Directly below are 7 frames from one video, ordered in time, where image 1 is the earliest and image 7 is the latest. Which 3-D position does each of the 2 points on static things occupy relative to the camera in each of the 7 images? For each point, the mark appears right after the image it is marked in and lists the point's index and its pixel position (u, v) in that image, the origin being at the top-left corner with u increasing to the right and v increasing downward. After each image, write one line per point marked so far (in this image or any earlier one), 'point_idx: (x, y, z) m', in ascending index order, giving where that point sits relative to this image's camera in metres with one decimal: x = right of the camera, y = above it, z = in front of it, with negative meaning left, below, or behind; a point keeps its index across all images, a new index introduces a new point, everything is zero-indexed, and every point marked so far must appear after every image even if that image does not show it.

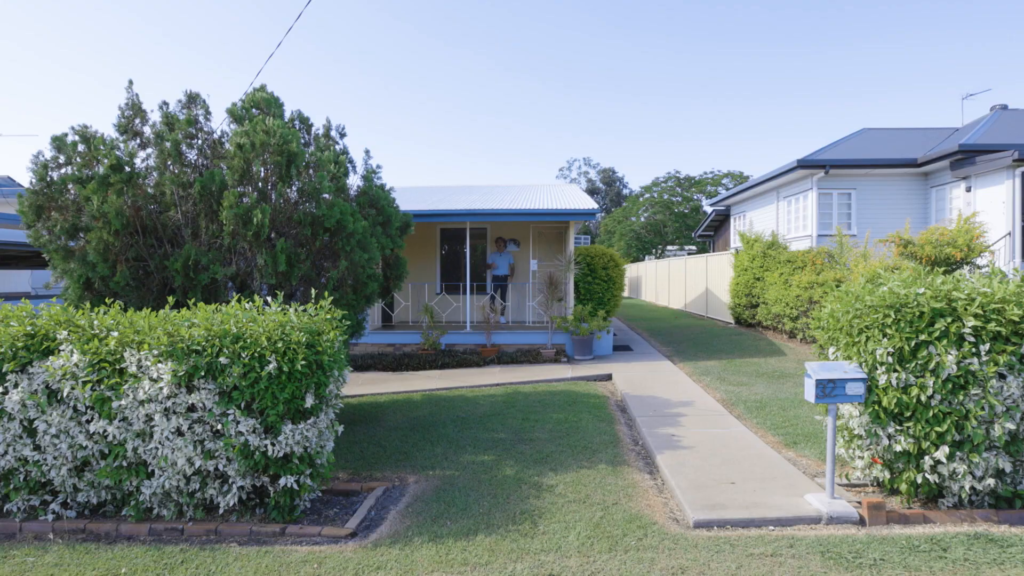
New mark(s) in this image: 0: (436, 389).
0: (-1.2, -1.6, +8.6) m
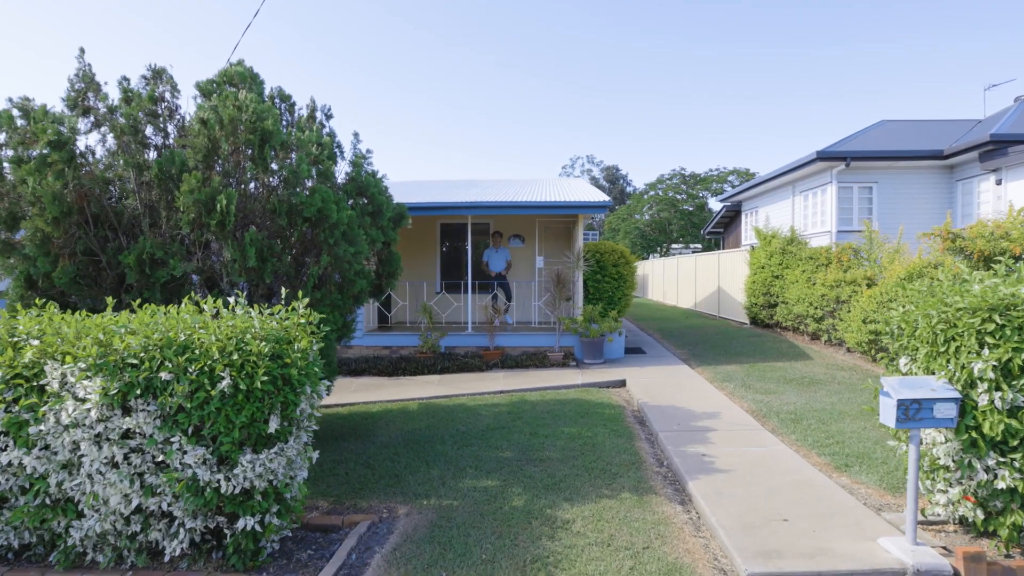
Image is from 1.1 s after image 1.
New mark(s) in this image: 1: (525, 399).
0: (-1.1, -1.5, +7.9) m
1: (+0.2, -1.5, +7.4) m
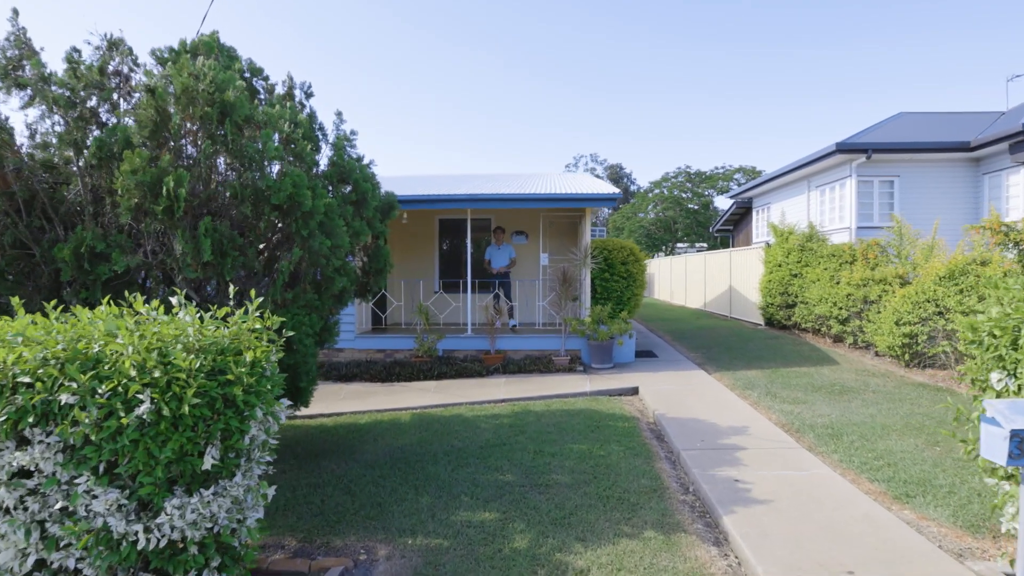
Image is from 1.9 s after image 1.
0: (-1.1, -1.5, +7.2) m
1: (+0.2, -1.5, +6.8) m
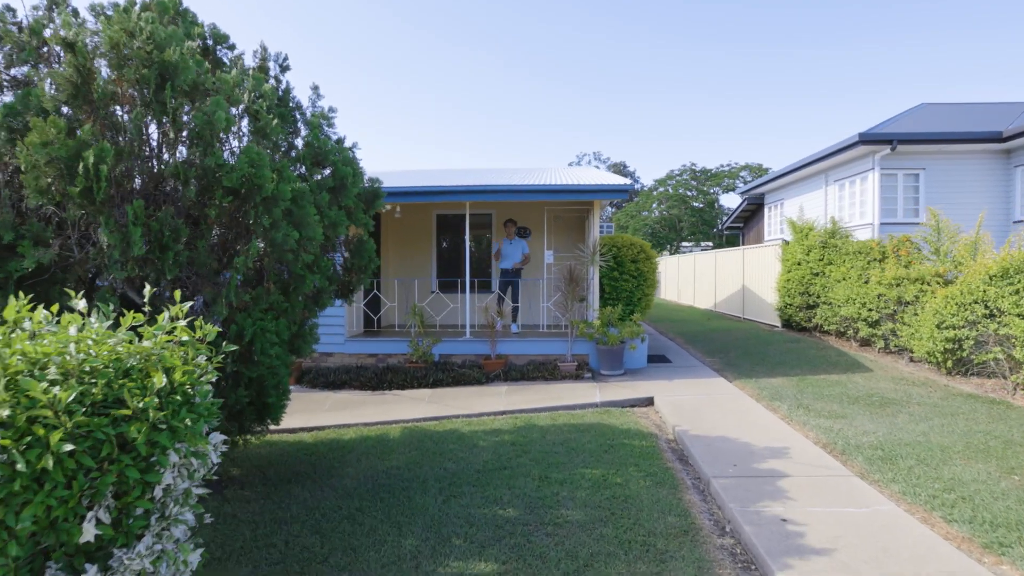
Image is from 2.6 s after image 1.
0: (-1.1, -1.5, +6.5) m
1: (+0.2, -1.5, +6.0) m
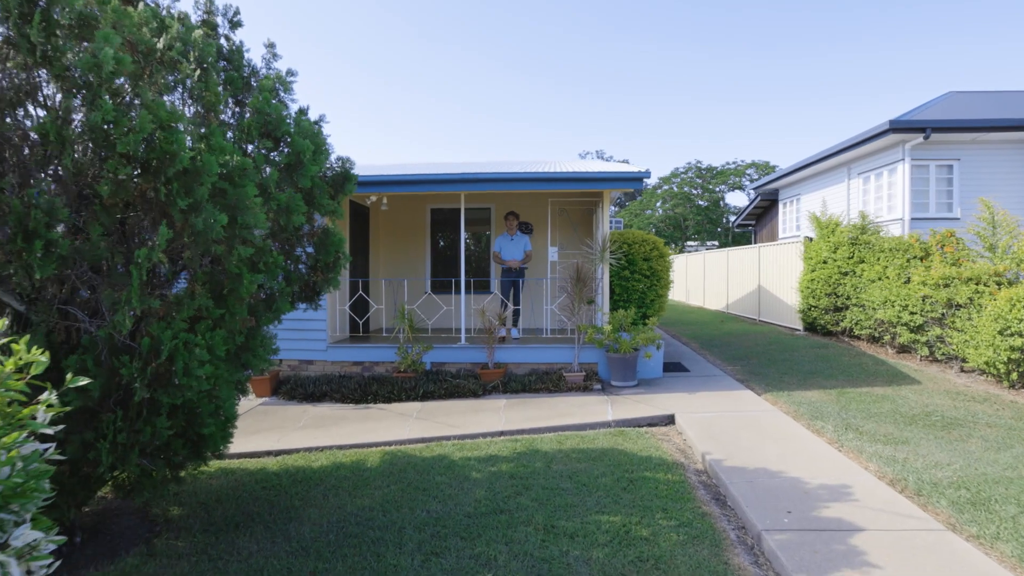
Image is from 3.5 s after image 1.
0: (-1.1, -1.5, +5.6) m
1: (+0.2, -1.5, +5.1) m
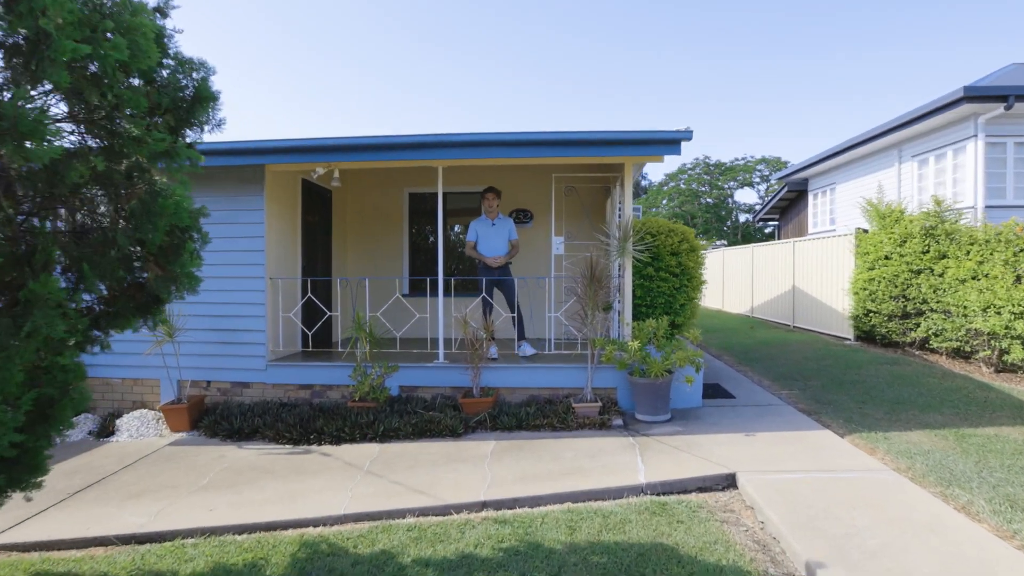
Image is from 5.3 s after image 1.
0: (-1.1, -1.6, +3.7) m
1: (+0.1, -1.5, +3.3) m
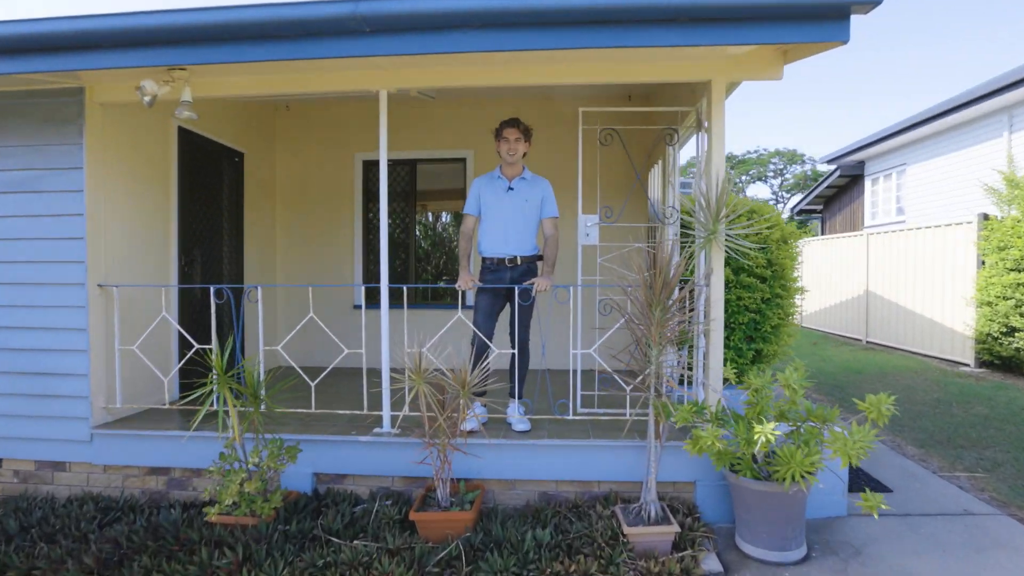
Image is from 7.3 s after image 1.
0: (-1.2, -1.7, +1.1) m
1: (+0.1, -1.6, +0.6) m
